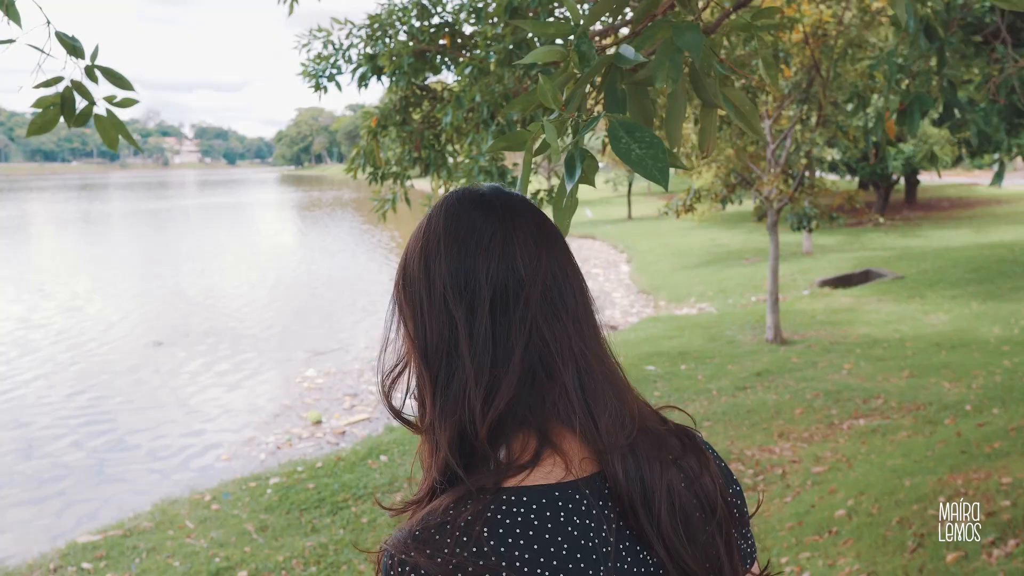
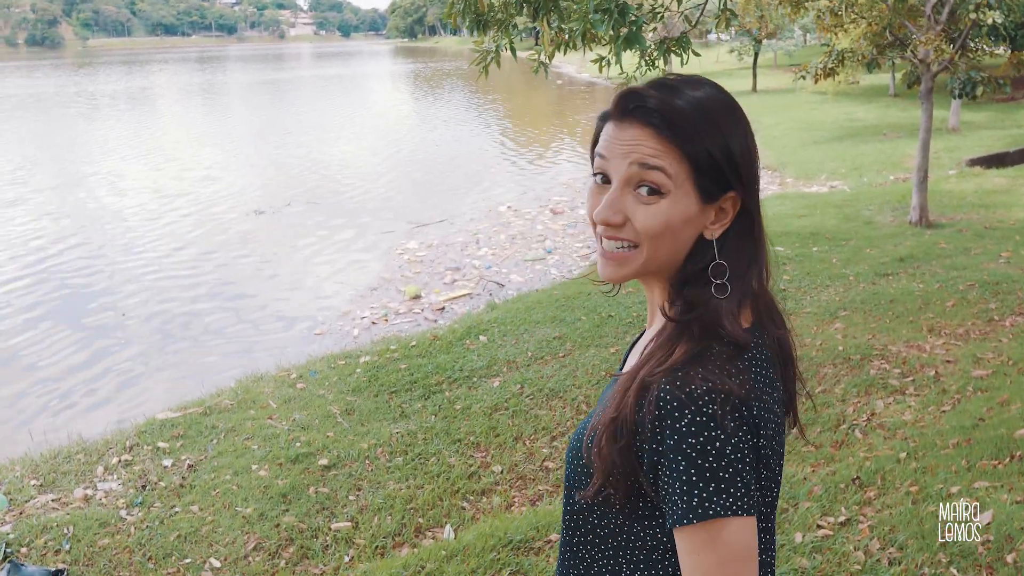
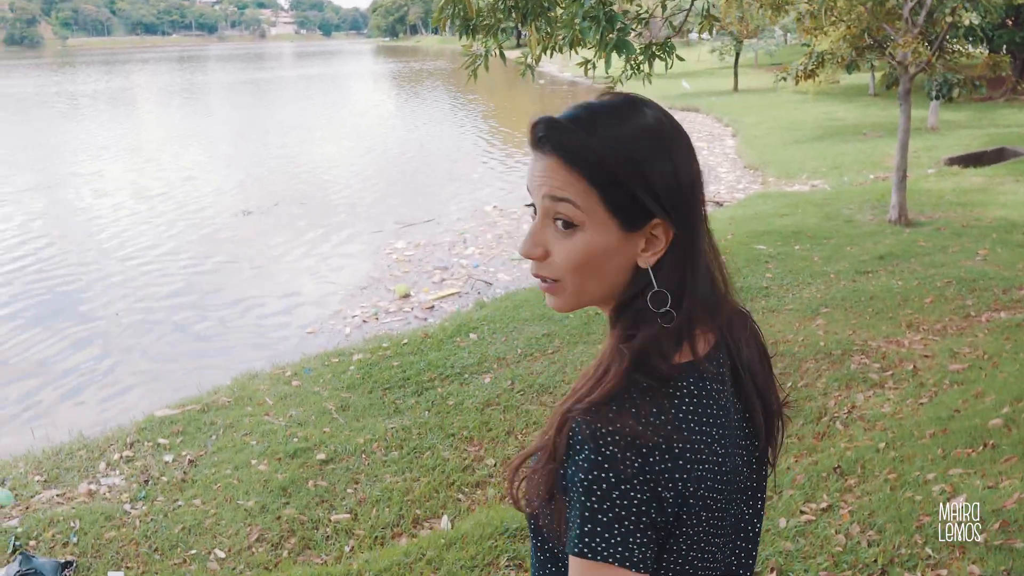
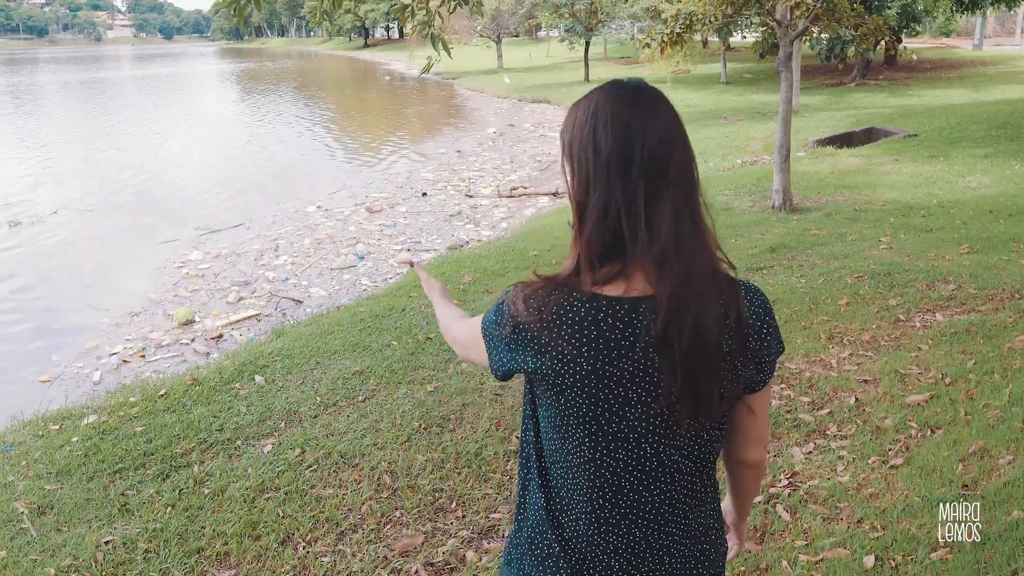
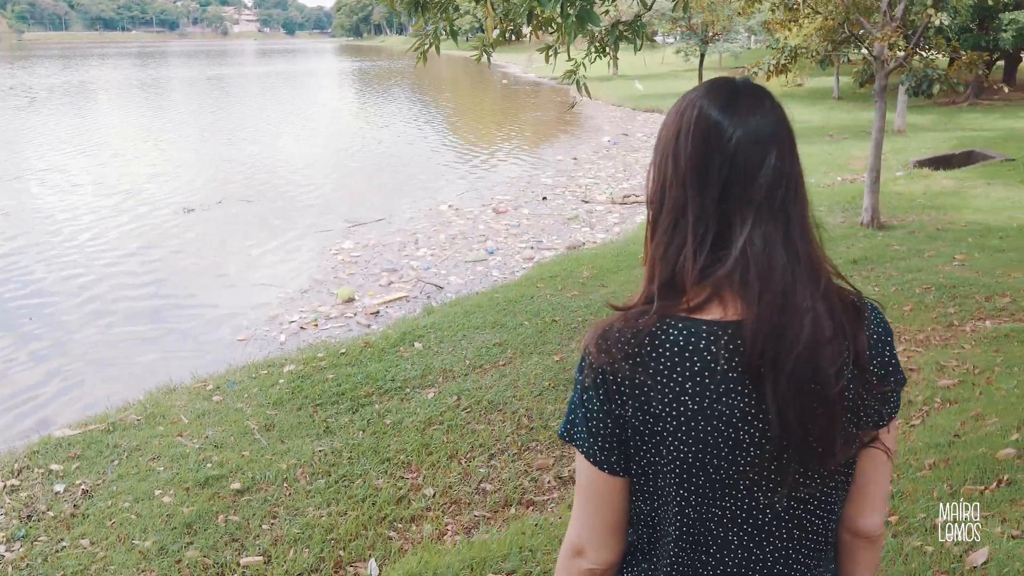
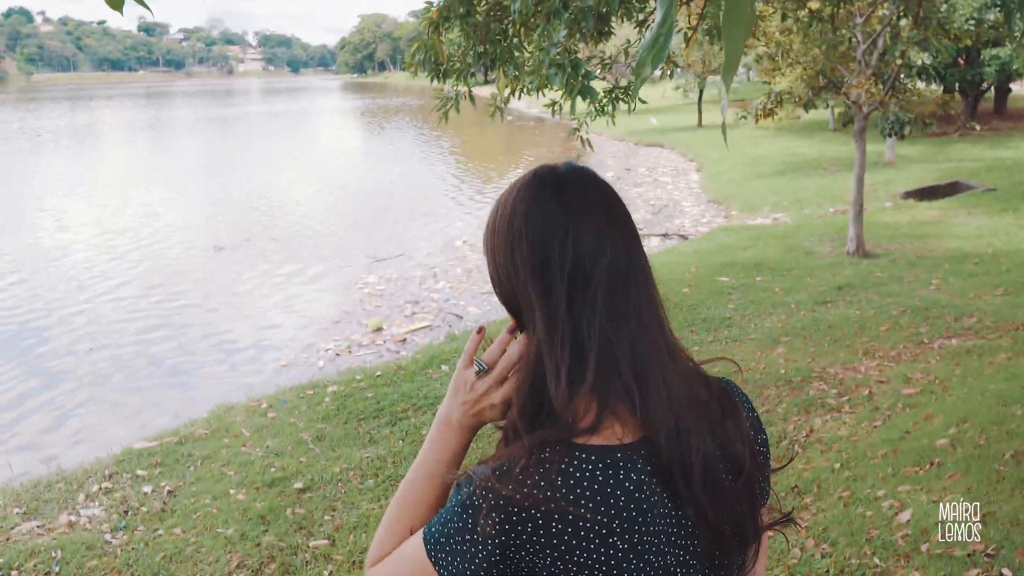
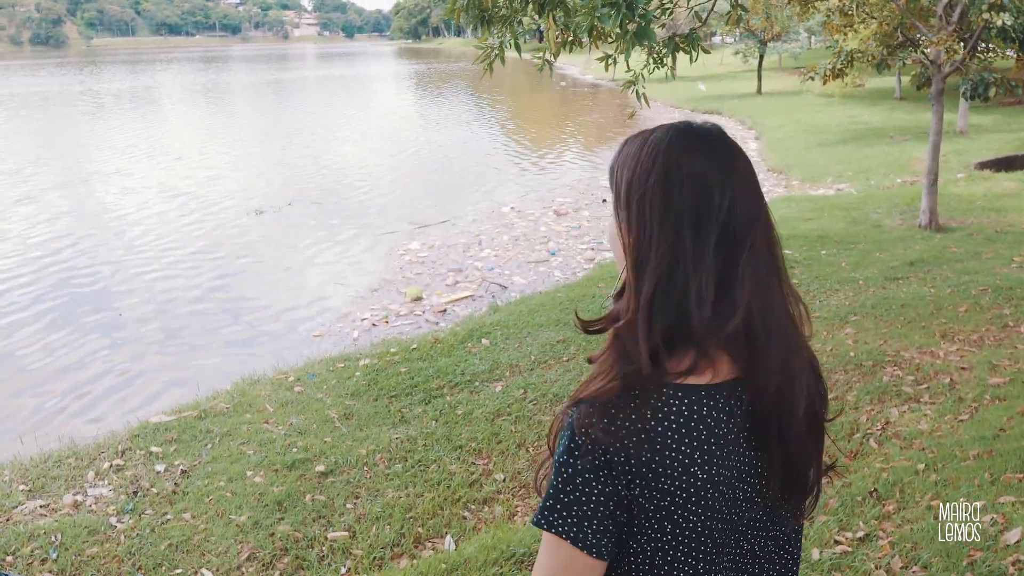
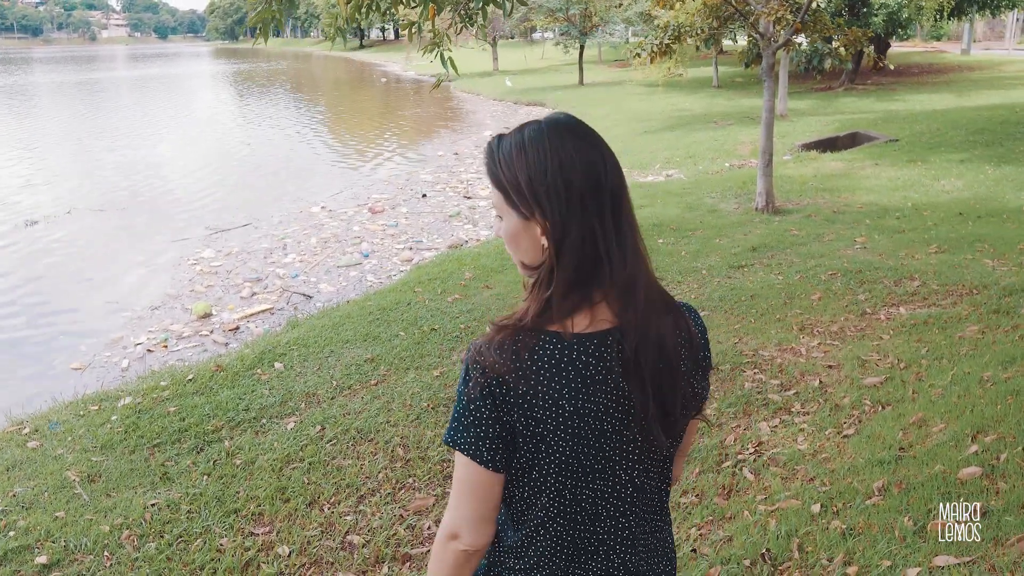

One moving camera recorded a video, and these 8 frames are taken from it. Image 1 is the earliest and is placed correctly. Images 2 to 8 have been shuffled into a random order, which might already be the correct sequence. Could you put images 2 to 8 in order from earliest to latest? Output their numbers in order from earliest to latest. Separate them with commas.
6, 3, 2, 7, 5, 8, 4
